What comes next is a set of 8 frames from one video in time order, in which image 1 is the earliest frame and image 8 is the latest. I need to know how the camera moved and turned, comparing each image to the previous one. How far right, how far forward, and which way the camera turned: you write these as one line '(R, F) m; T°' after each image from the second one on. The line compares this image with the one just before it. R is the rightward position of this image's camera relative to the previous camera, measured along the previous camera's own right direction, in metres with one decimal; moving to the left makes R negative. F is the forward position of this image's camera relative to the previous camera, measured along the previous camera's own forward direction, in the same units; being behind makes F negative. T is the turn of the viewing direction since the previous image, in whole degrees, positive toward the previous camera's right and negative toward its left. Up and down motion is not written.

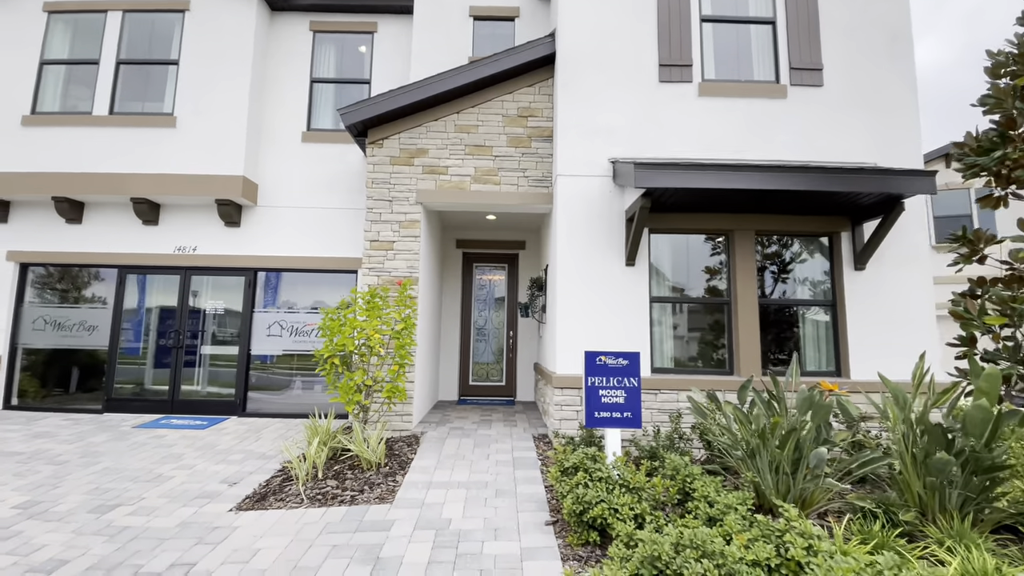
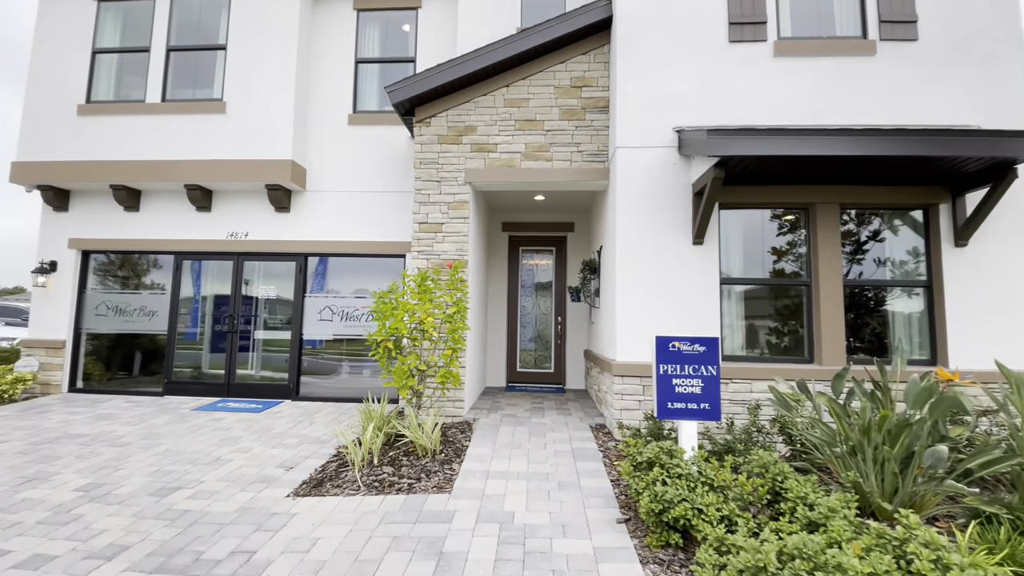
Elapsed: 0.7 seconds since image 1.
(-0.2, +0.3) m; -4°
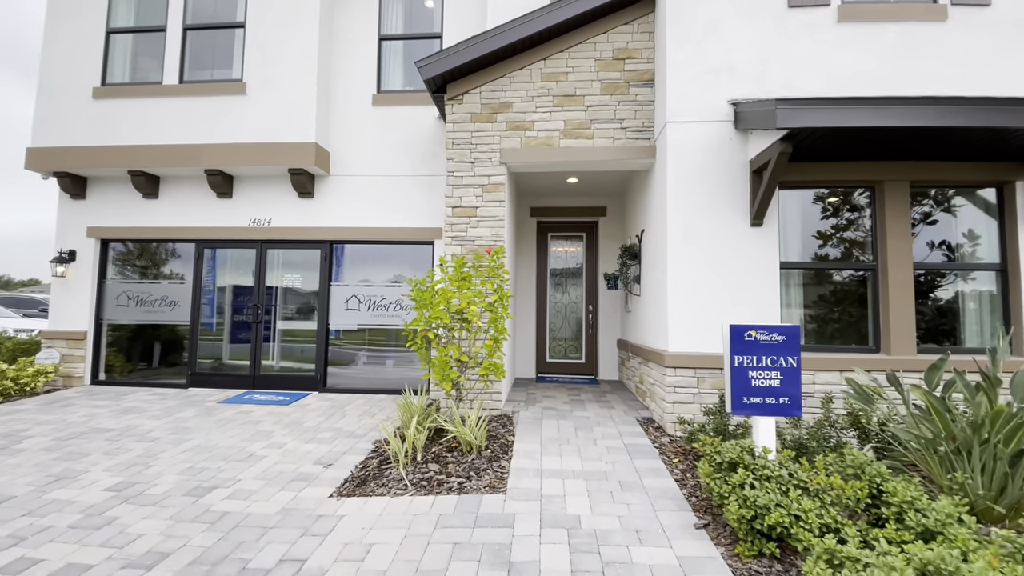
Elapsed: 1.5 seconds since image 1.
(-0.3, +0.3) m; -1°
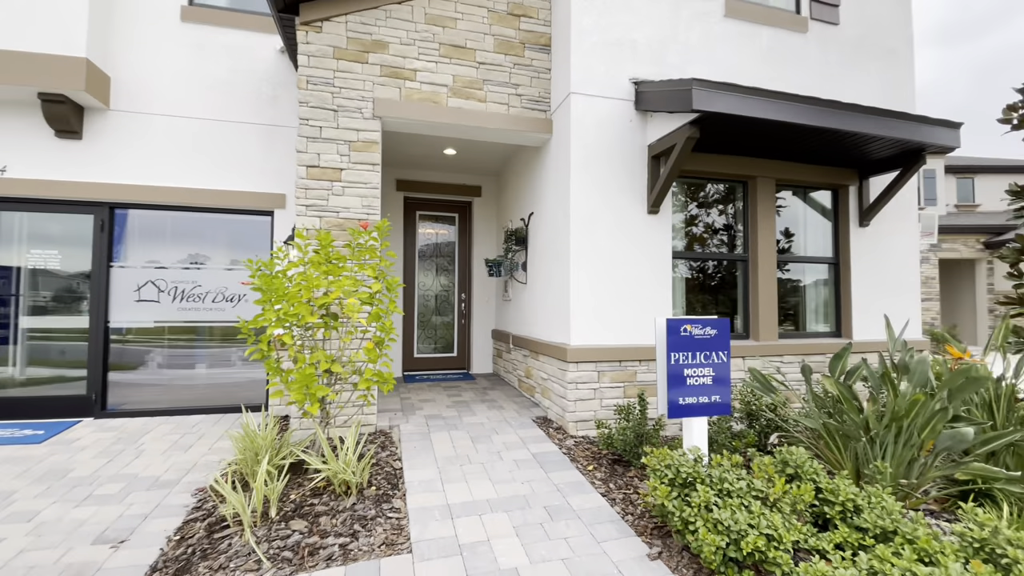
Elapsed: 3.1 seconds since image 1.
(-0.4, +0.8) m; +20°
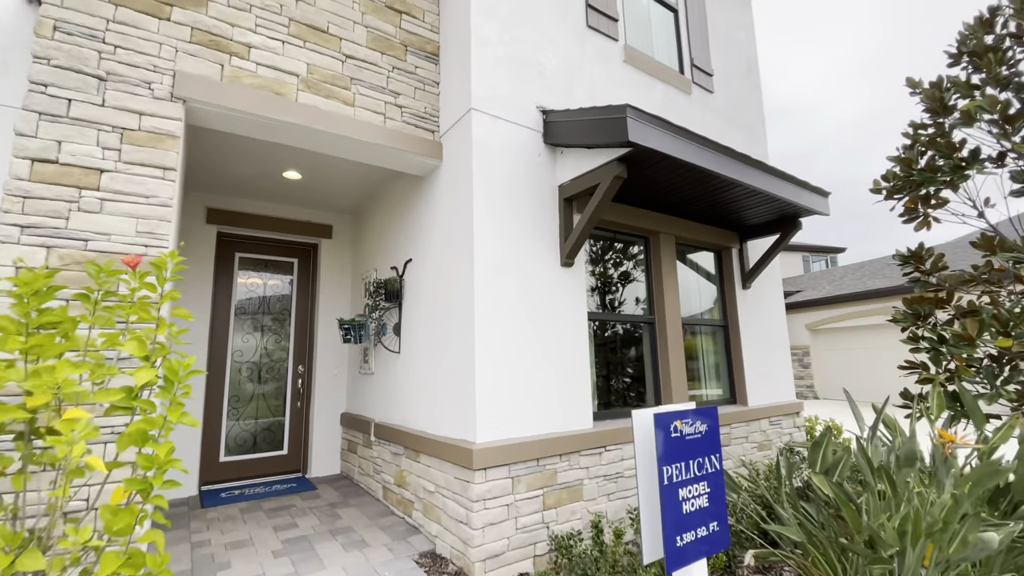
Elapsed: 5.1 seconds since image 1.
(-0.3, +1.2) m; +19°
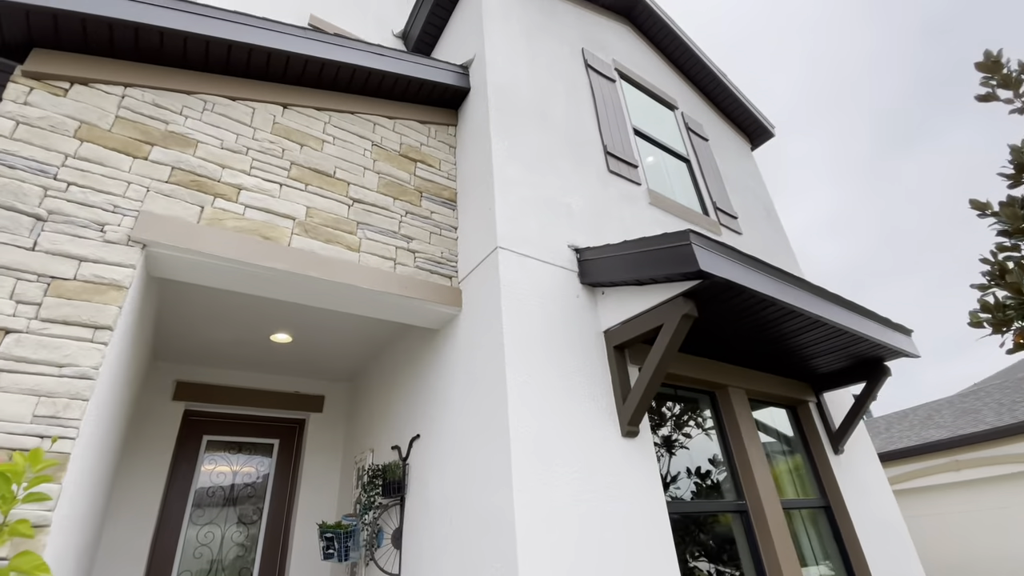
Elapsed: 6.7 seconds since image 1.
(-0.2, +0.8) m; 0°
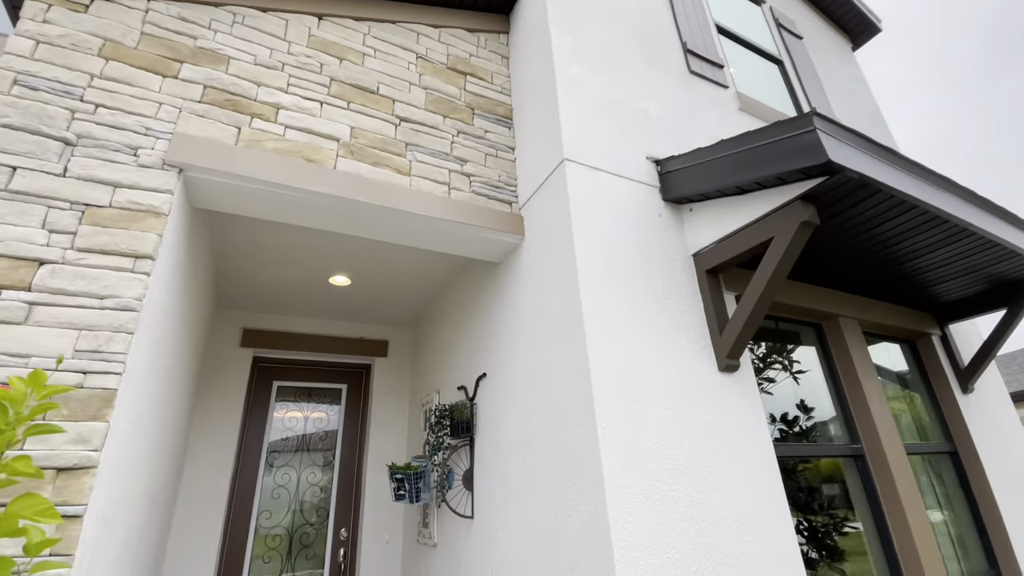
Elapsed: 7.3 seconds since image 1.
(-0.1, +0.3) m; -7°
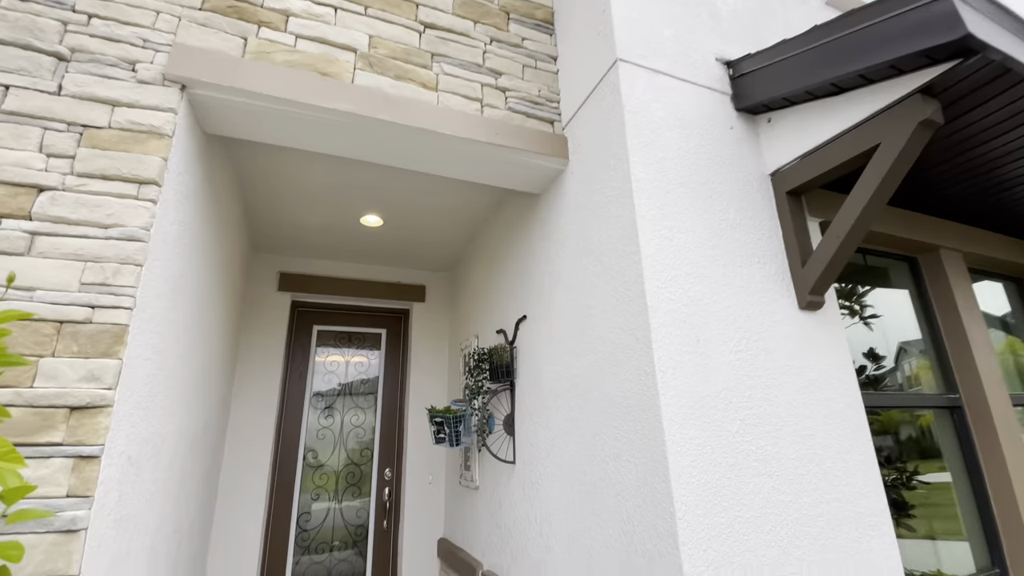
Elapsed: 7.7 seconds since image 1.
(0.0, +0.2) m; -5°
